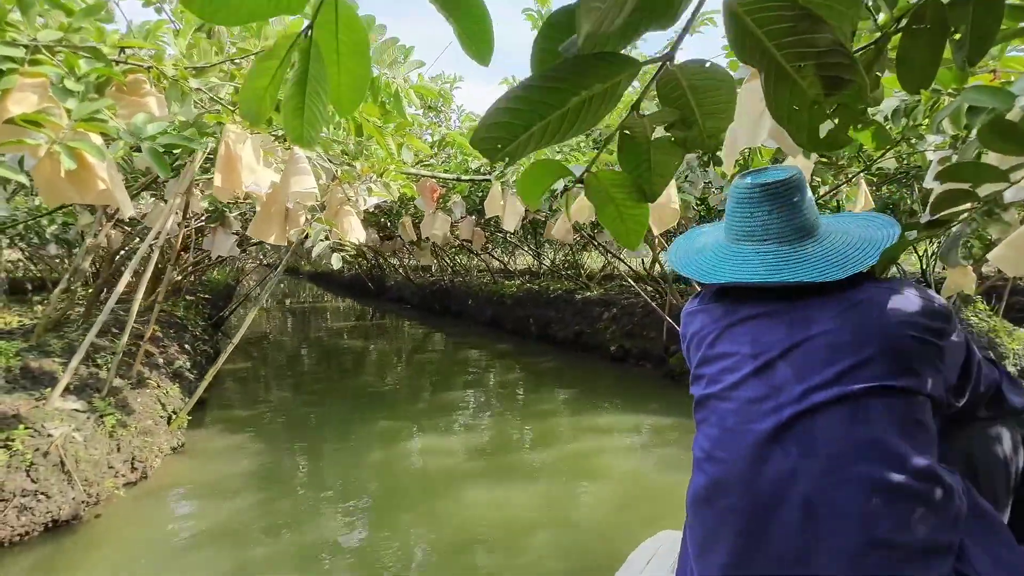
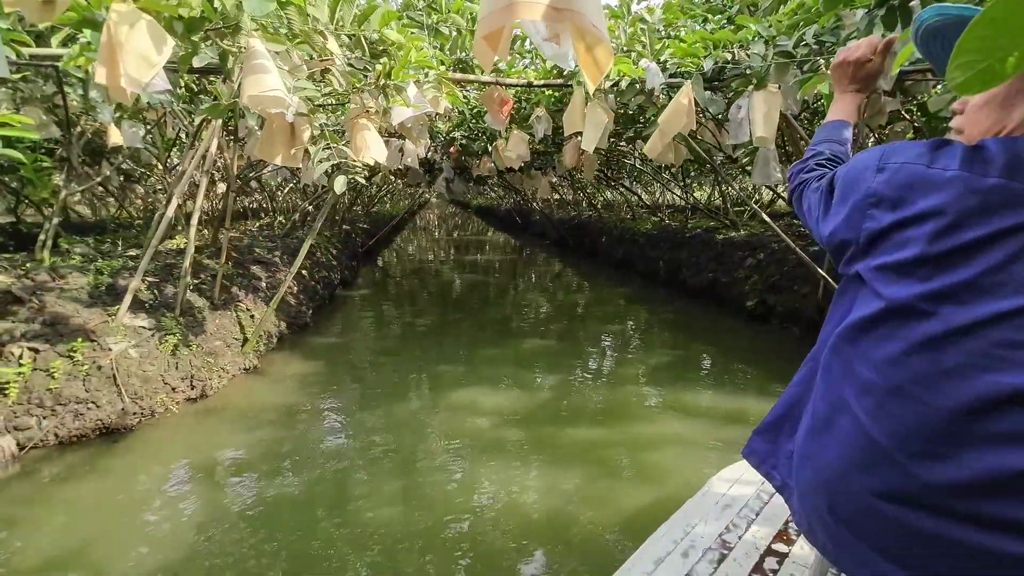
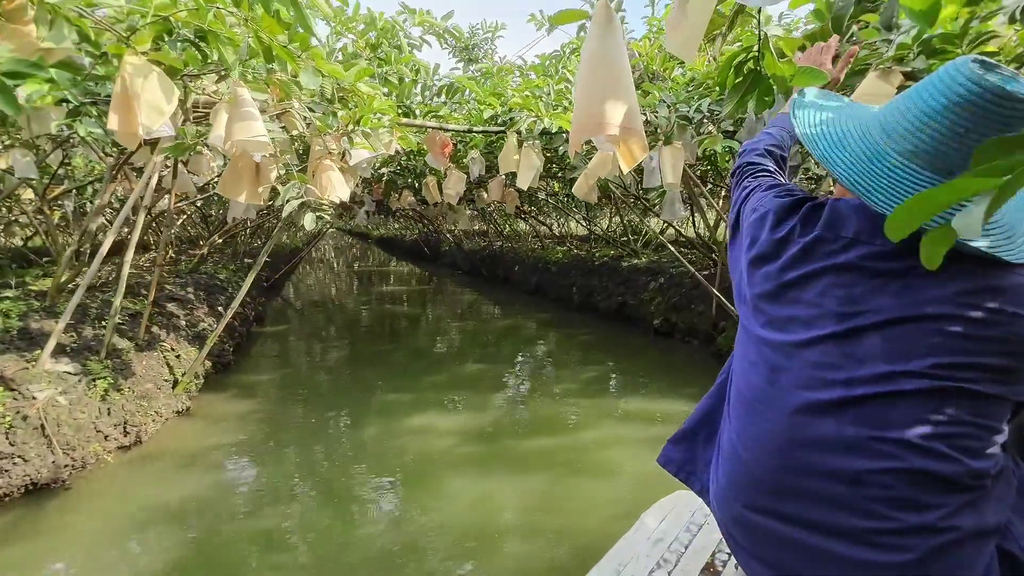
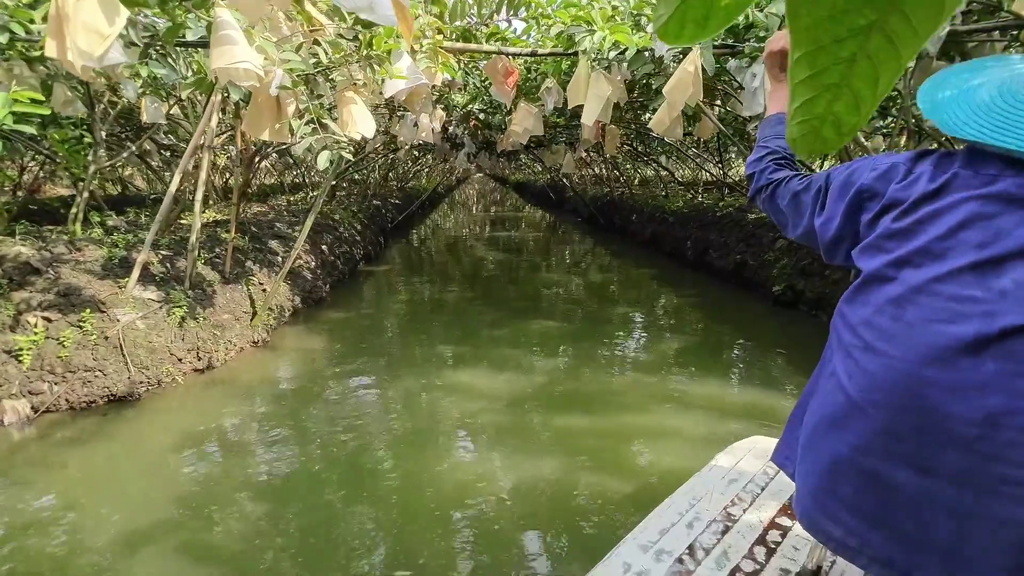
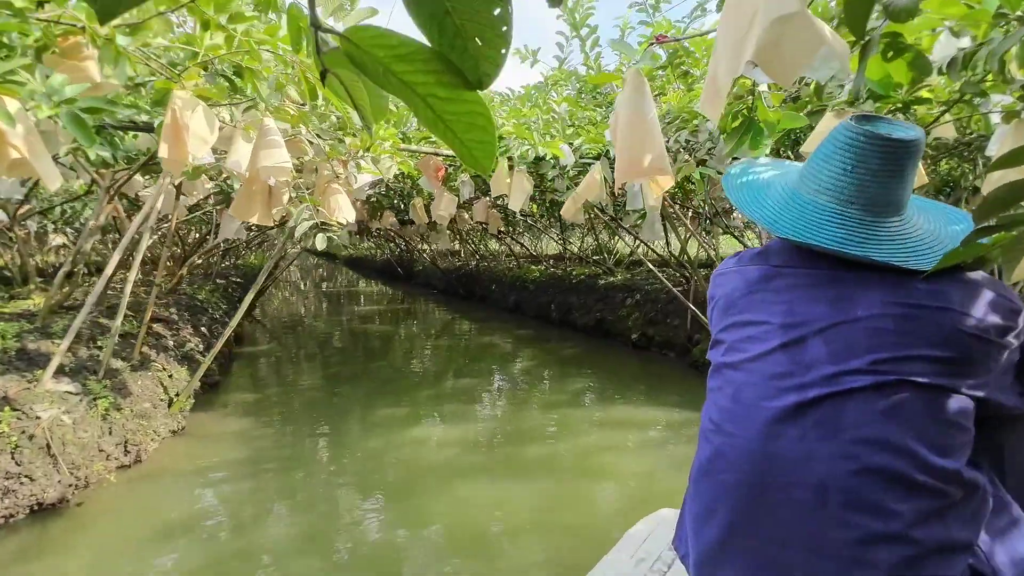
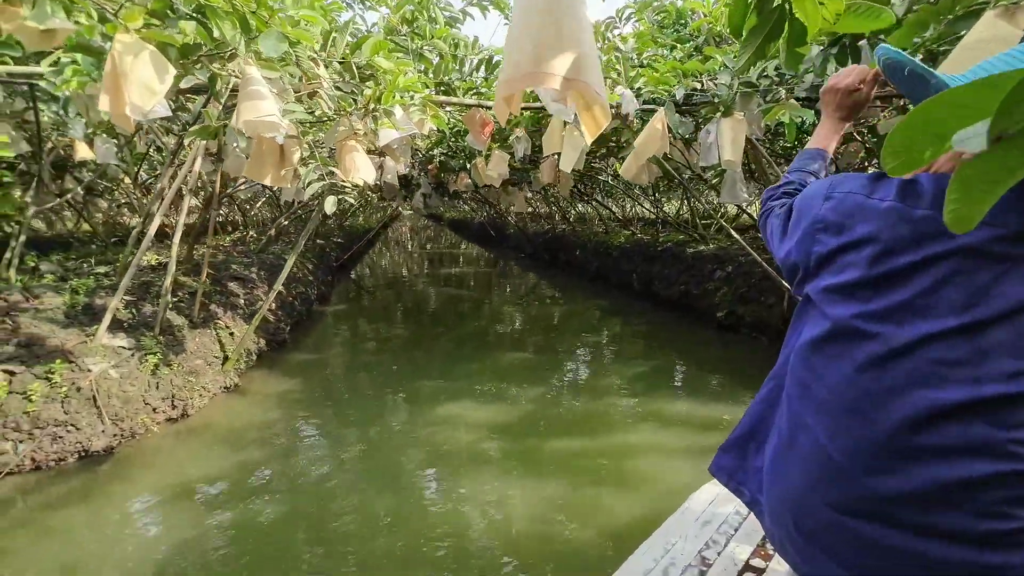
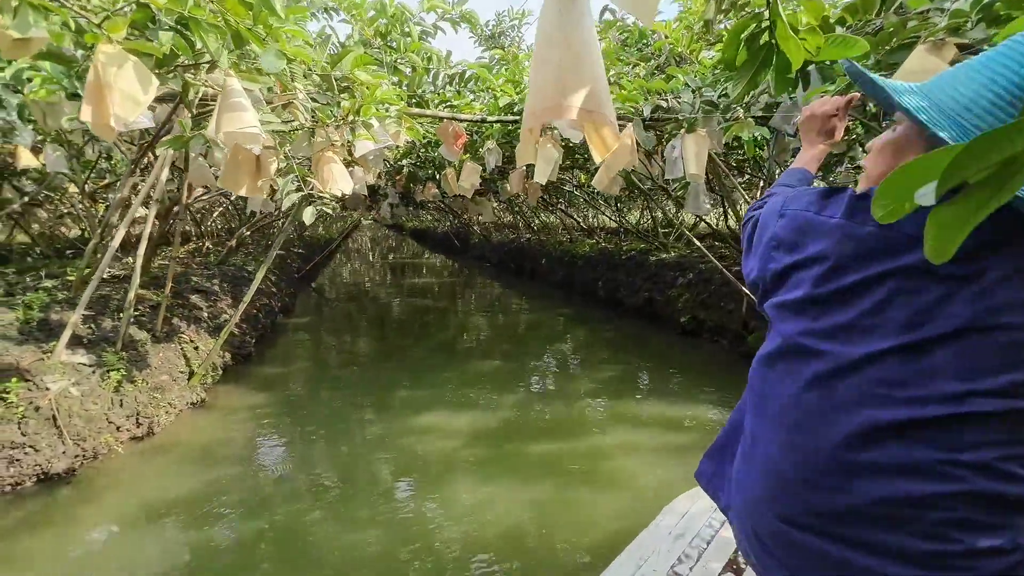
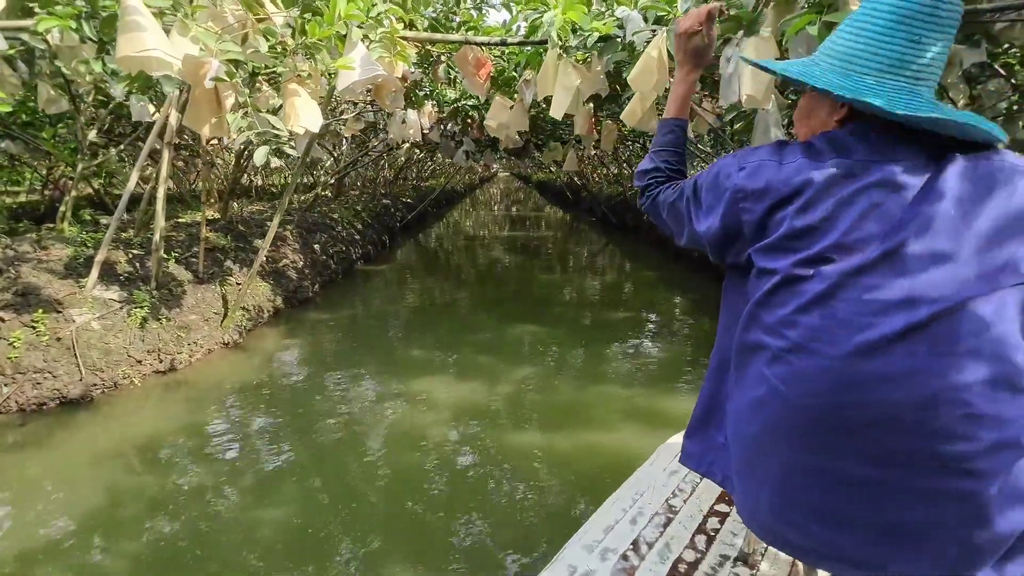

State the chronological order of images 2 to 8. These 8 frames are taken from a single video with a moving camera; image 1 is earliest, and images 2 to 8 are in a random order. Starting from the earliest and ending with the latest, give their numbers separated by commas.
5, 3, 7, 6, 2, 4, 8
